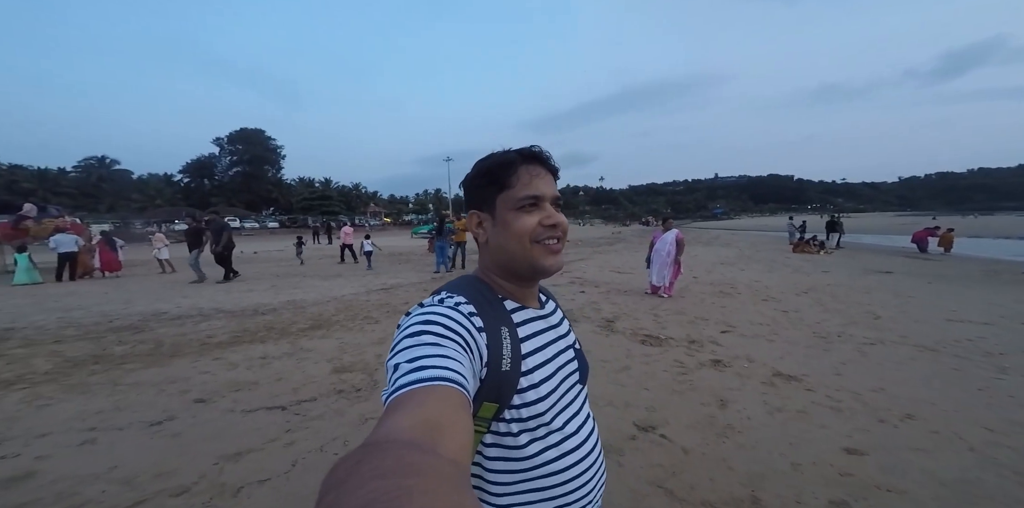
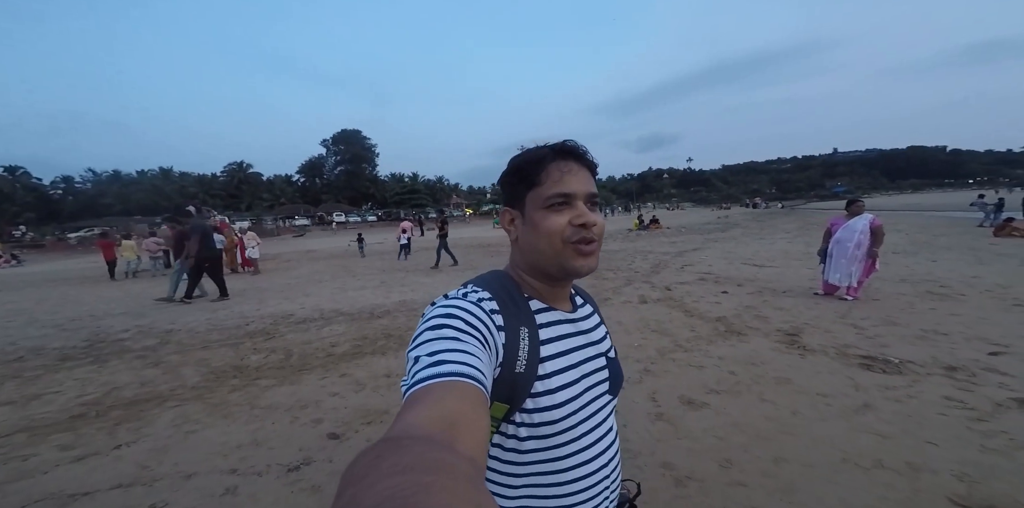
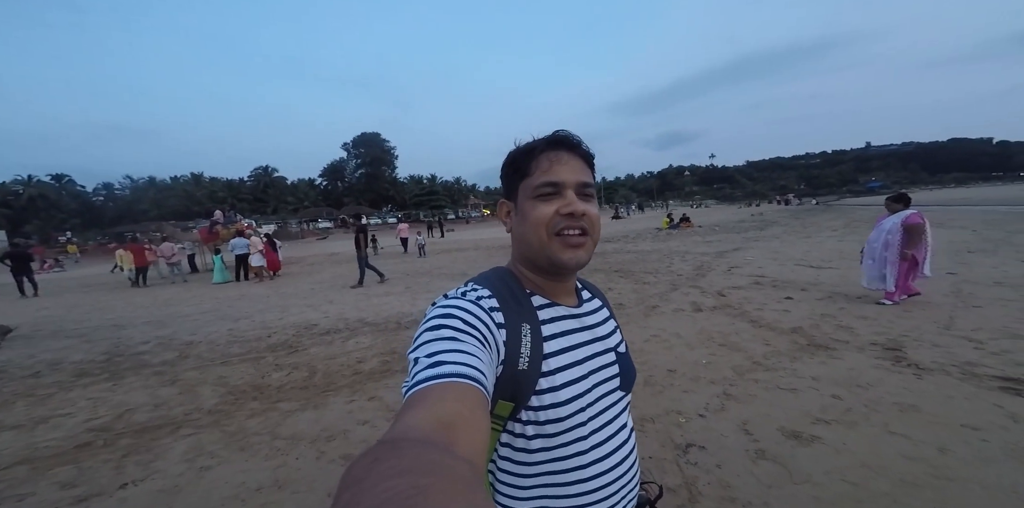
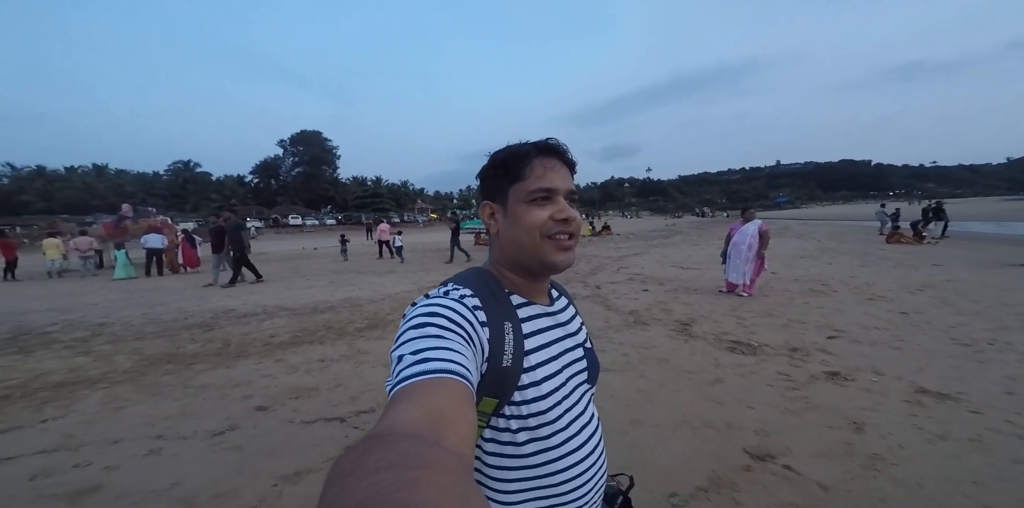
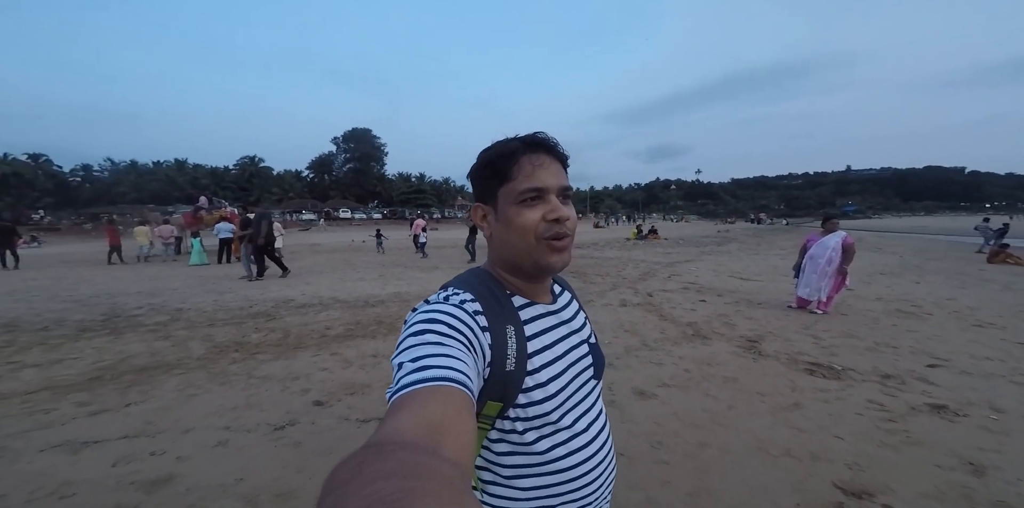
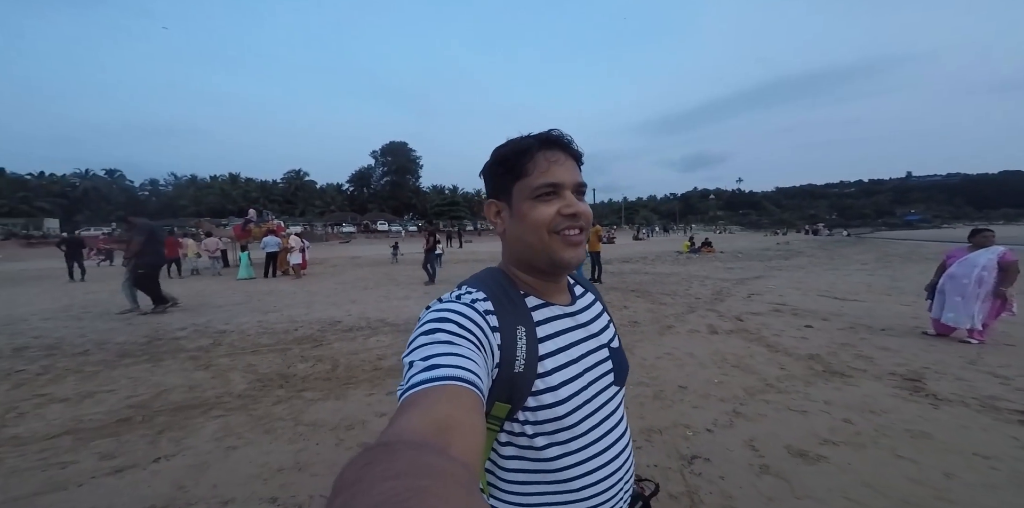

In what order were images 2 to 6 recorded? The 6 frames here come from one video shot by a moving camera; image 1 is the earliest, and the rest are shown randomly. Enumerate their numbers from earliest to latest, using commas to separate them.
4, 5, 2, 6, 3
